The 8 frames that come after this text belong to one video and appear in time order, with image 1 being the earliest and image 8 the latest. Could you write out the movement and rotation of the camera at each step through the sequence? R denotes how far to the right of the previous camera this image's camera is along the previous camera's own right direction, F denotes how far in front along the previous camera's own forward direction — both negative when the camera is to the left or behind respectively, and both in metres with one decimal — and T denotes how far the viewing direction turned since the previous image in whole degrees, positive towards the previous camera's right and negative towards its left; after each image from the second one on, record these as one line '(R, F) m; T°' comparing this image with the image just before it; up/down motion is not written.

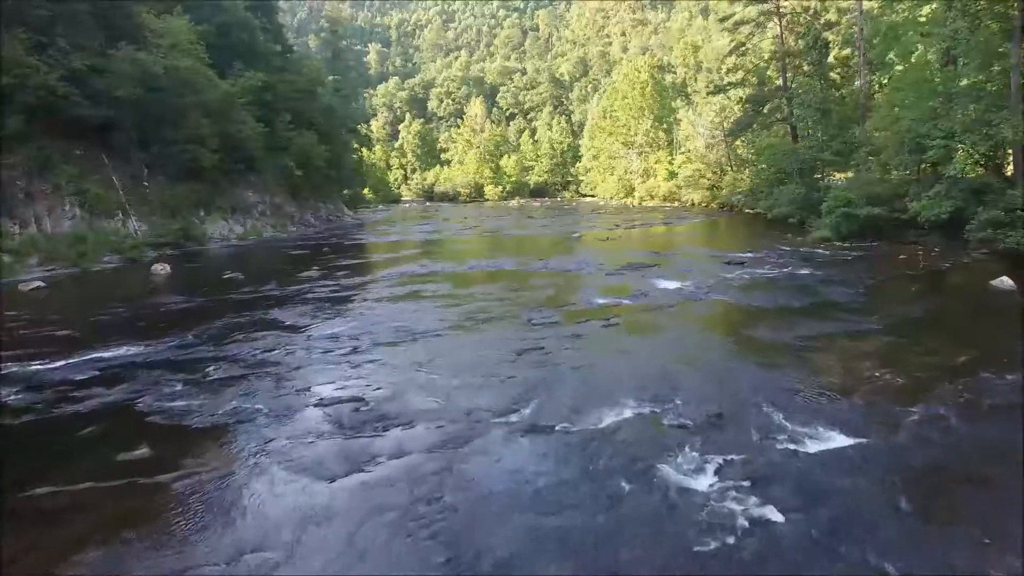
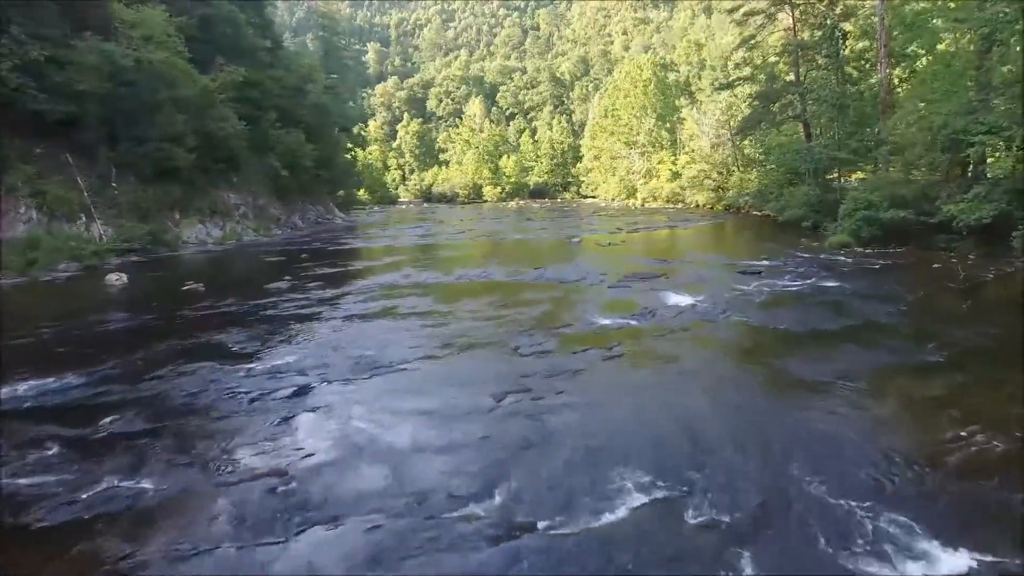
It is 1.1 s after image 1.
(+0.2, +1.6) m; 0°
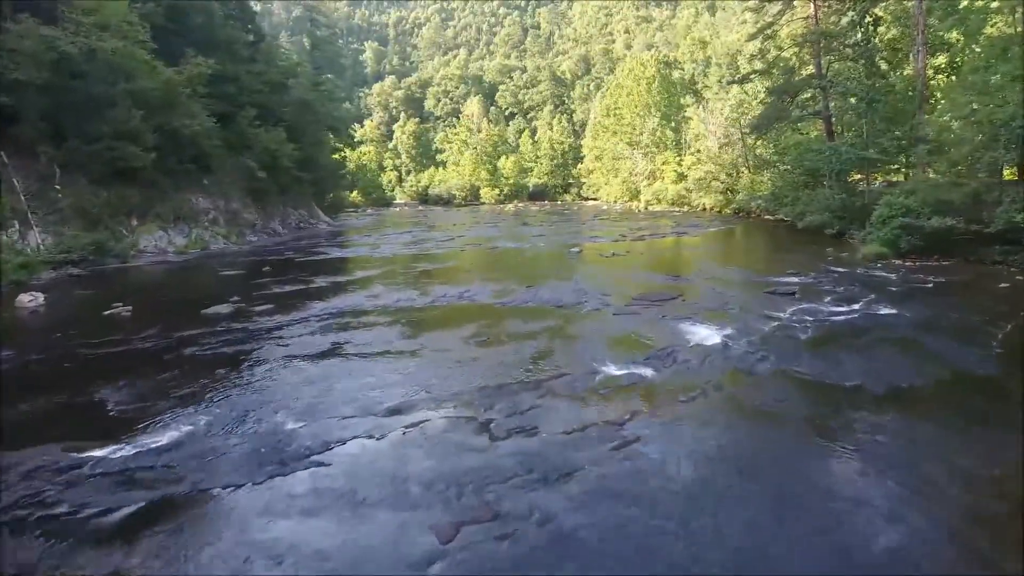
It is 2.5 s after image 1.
(+0.2, +2.3) m; 0°
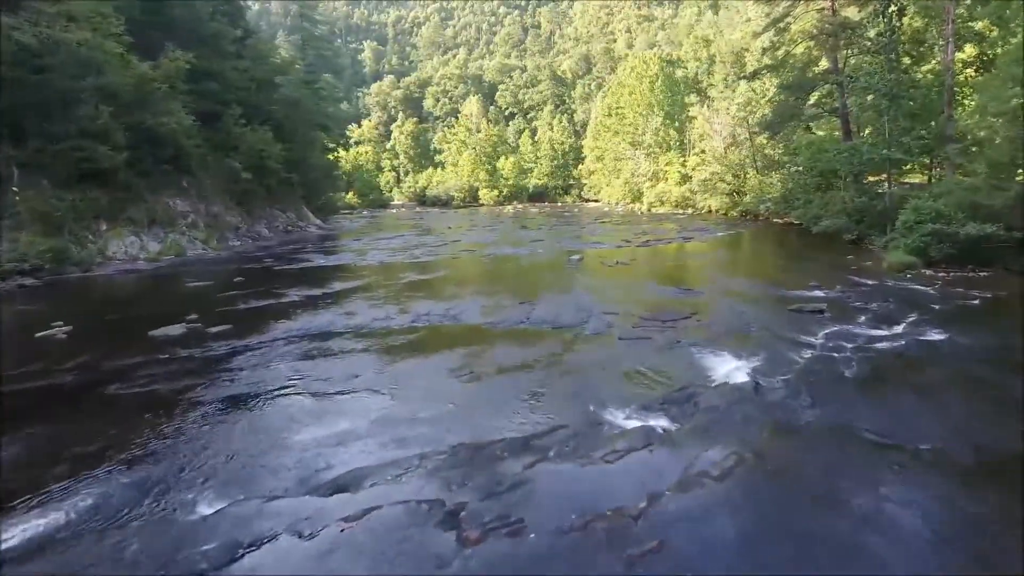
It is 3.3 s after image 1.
(+0.1, +1.5) m; 0°
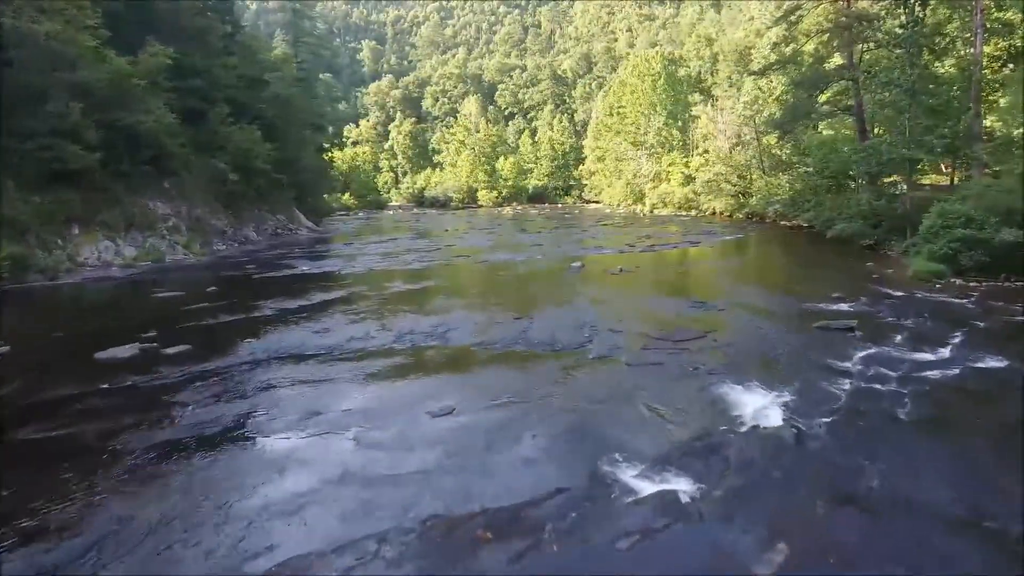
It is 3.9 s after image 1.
(+0.1, +1.2) m; 0°
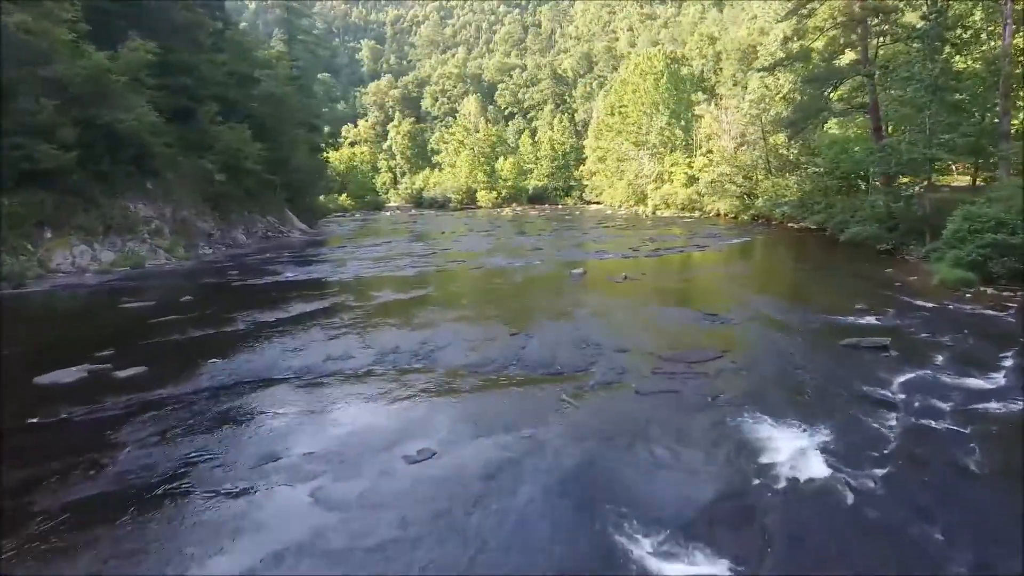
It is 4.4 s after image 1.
(+0.1, +1.0) m; 0°
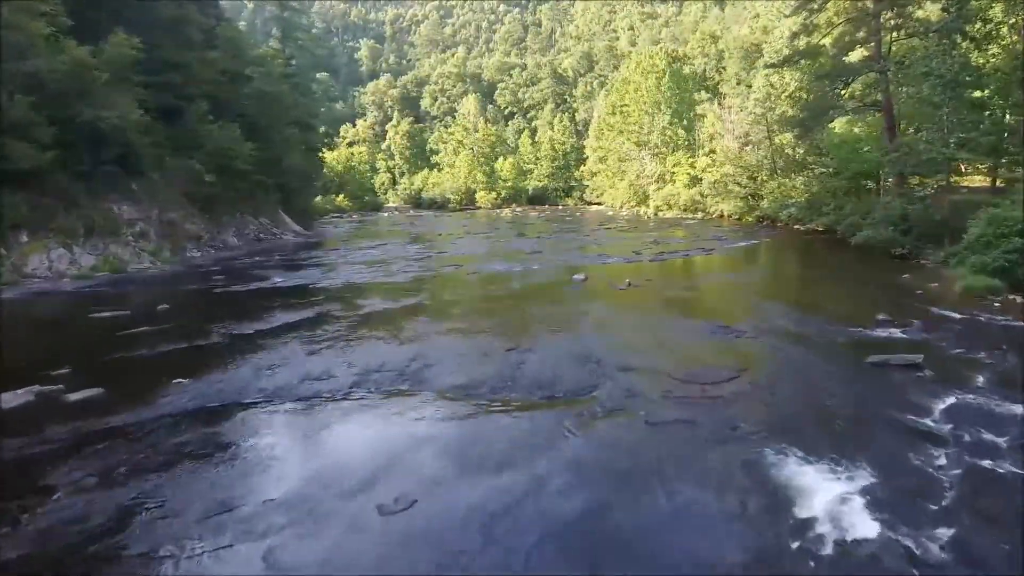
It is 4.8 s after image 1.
(0.0, +0.8) m; 0°
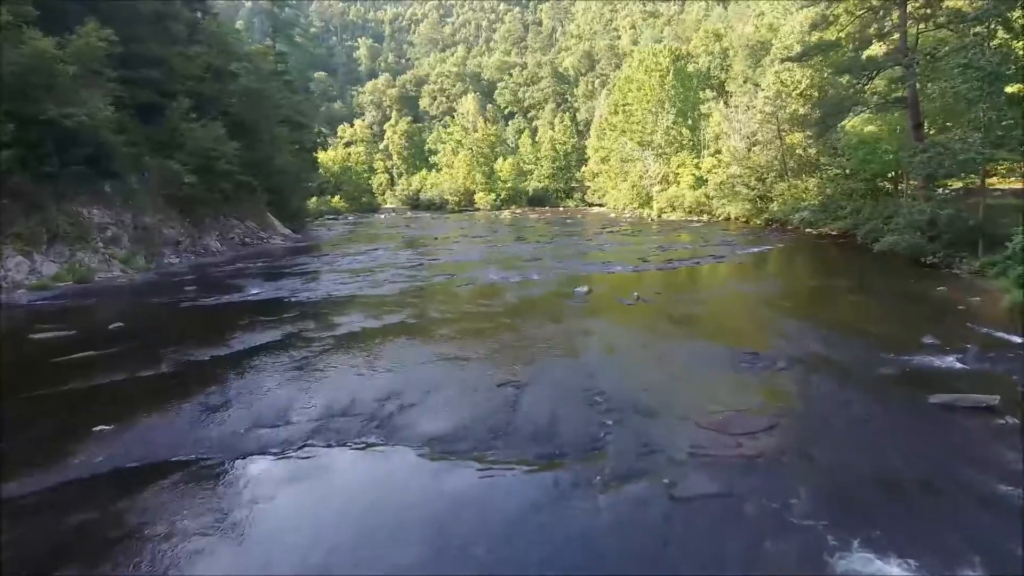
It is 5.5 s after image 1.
(+0.1, +1.4) m; 0°
